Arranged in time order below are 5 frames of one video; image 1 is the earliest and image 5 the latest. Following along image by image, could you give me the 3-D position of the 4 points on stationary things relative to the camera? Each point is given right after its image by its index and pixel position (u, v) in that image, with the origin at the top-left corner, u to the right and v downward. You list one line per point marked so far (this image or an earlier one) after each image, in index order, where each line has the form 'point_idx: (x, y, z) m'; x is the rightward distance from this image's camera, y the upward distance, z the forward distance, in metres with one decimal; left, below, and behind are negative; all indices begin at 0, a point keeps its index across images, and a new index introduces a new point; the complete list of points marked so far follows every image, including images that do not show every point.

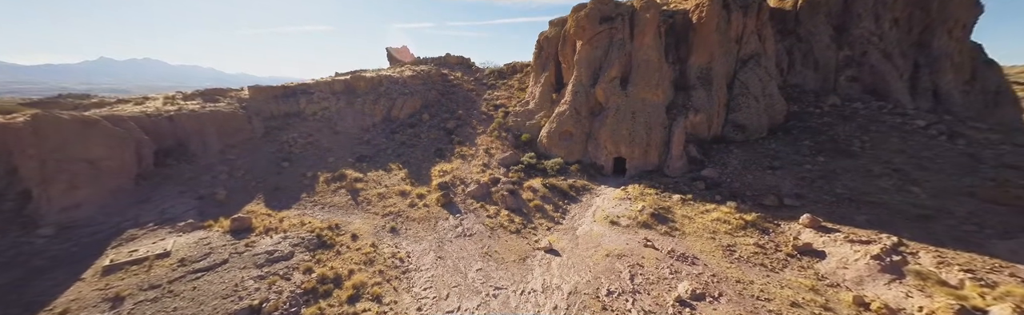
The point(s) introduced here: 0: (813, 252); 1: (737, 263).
0: (+11.3, -3.6, +11.1) m
1: (+8.4, -4.0, +11.1) m
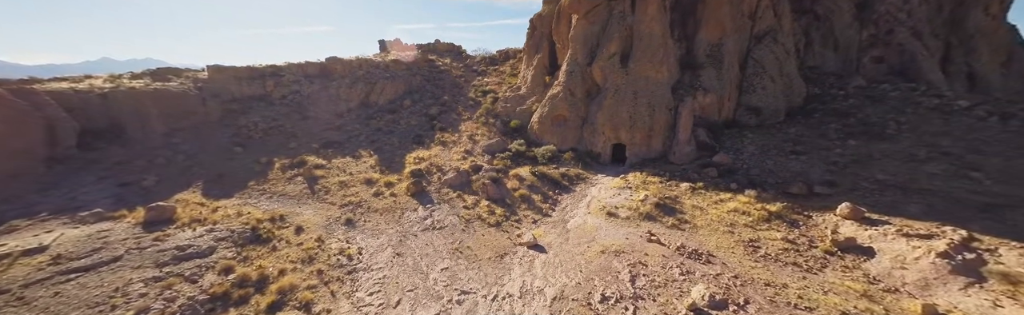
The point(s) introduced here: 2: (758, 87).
0: (+10.5, -2.8, +9.0) m
1: (+7.6, -3.2, +8.9) m
2: (+14.9, +4.2, +17.9) m
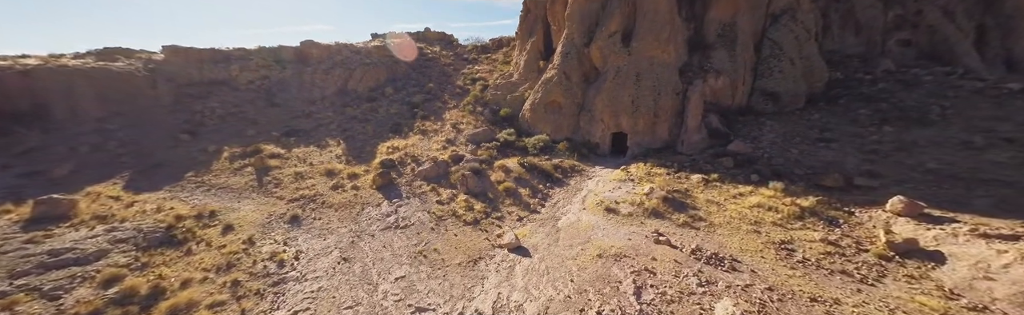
0: (+9.8, -2.3, +7.1) m
1: (+7.0, -2.7, +7.1) m
2: (+14.3, +4.7, +16.0) m
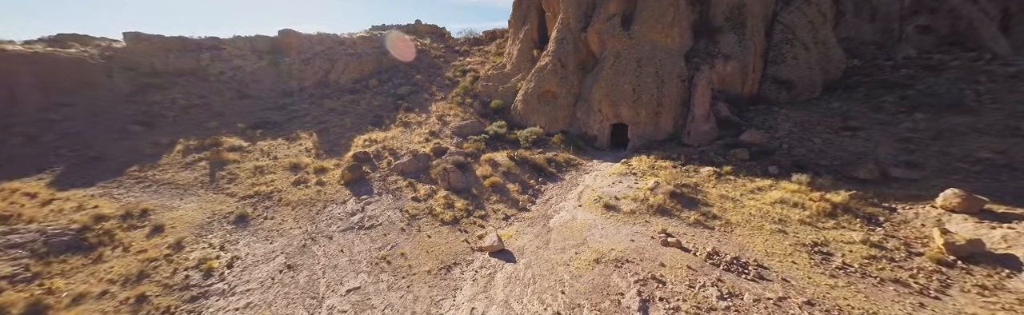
0: (+9.4, -1.9, +5.8) m
1: (+6.5, -2.3, +5.8) m
2: (+13.8, +5.0, +14.7) m
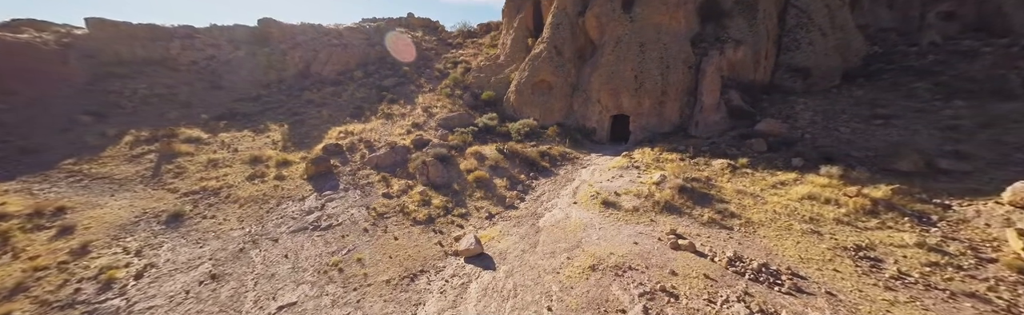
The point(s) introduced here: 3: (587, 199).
0: (+9.0, -1.7, +4.6) m
1: (+6.1, -2.0, +4.5) m
2: (+13.4, +5.3, +13.5) m
3: (+2.2, -1.2, +8.4) m
